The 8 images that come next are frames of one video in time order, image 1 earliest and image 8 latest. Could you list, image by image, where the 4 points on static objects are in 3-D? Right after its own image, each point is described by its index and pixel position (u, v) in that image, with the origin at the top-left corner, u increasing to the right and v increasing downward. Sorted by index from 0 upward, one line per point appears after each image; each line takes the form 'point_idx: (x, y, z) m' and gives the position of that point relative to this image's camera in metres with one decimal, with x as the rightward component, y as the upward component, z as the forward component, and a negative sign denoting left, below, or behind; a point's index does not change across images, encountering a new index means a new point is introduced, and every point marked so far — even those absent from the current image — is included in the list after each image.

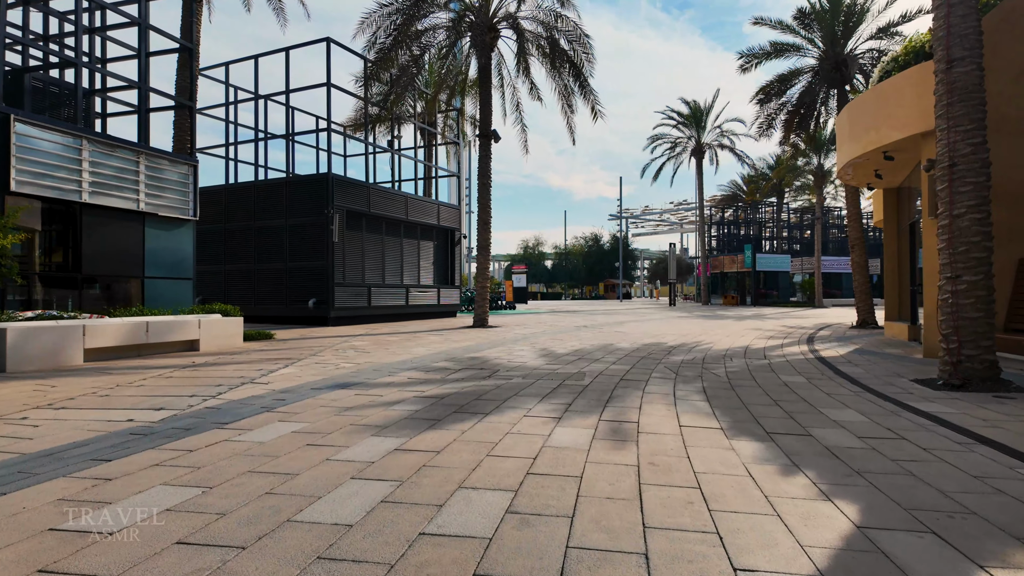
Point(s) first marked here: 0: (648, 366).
0: (+2.3, -1.3, +9.7) m
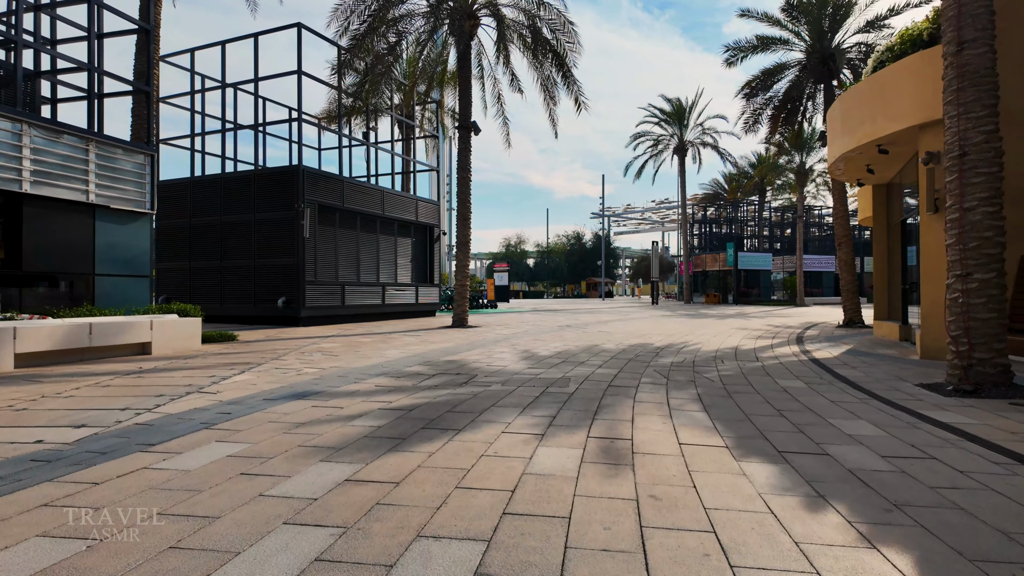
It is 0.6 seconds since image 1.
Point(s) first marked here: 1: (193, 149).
0: (+1.9, -1.2, +9.1) m
1: (-10.6, +4.6, +19.6) m
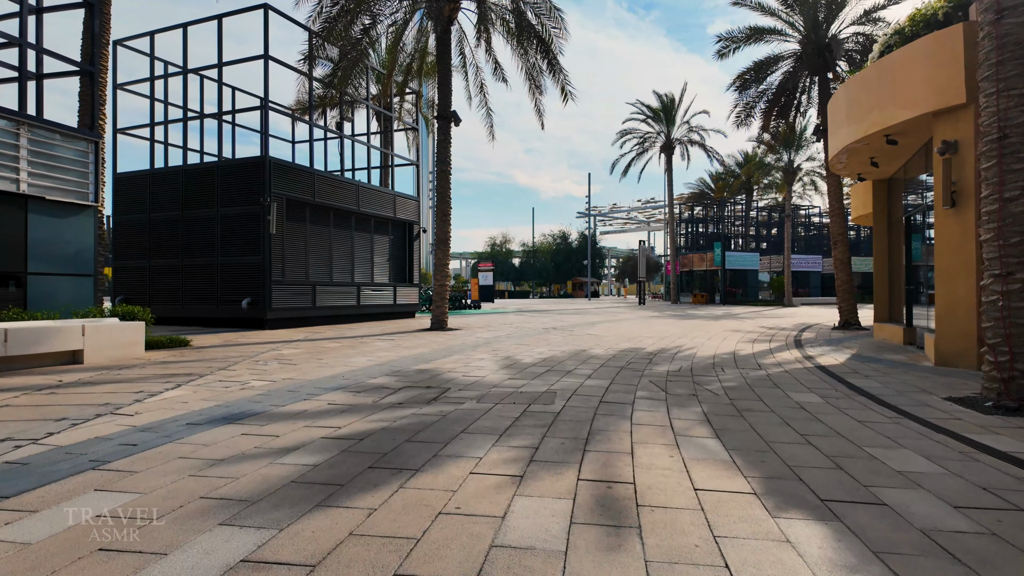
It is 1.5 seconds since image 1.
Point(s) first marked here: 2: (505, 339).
0: (+1.6, -1.3, +8.2) m
1: (-11.2, +4.6, +18.3) m
2: (-0.2, -1.2, +14.0) m
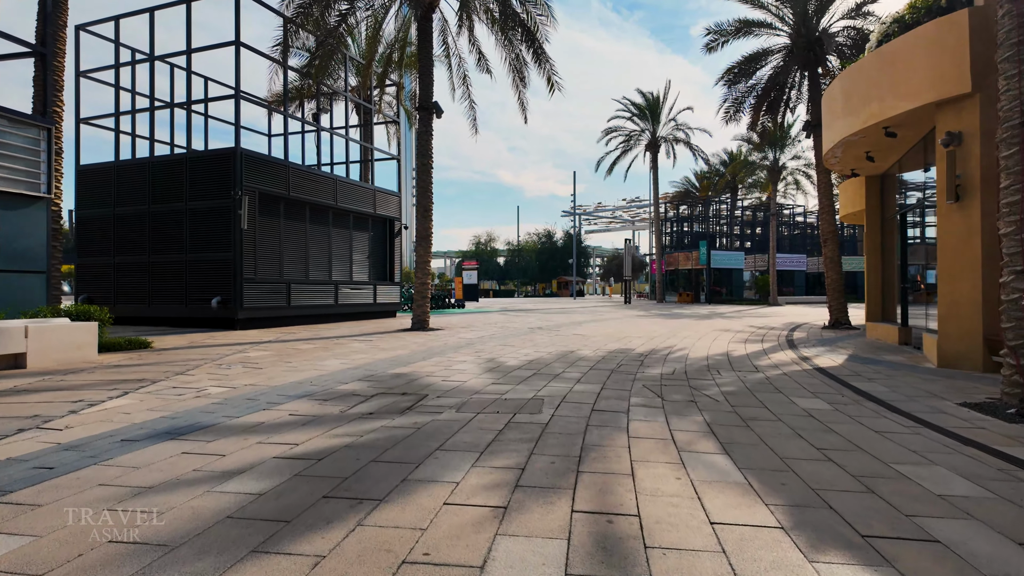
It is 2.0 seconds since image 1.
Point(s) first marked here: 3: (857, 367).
0: (+1.4, -1.2, +7.6) m
1: (-11.7, +4.7, +17.4) m
2: (-0.5, -1.2, +13.4) m
3: (+5.7, -1.3, +9.7) m
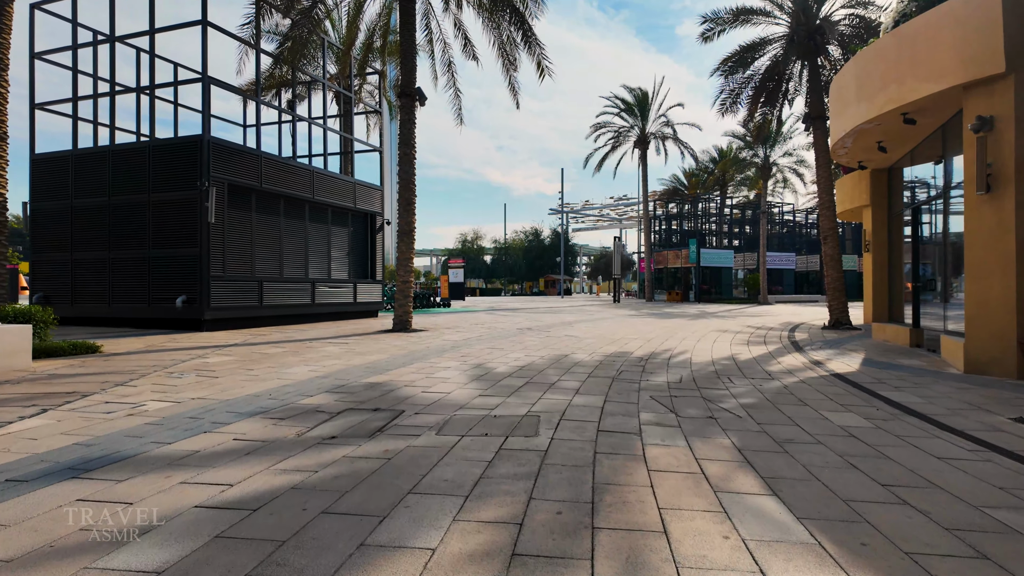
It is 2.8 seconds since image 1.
0: (+1.3, -1.2, +6.7) m
1: (-12.0, +4.7, +16.2) m
2: (-0.8, -1.1, +12.5) m
3: (+5.5, -1.3, +8.9) m
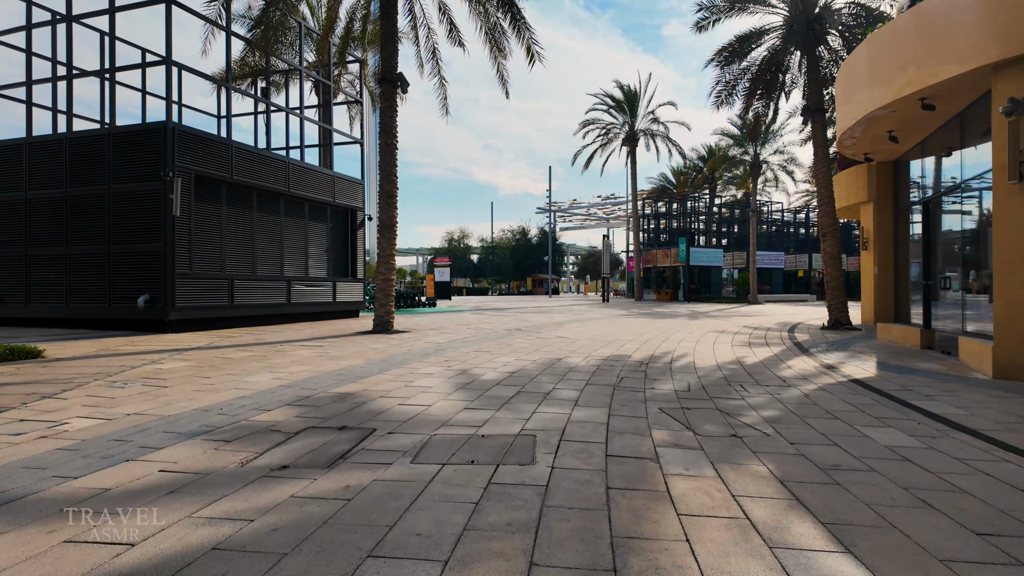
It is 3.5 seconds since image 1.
0: (+1.2, -1.2, +5.9) m
1: (-12.3, +4.8, +15.1) m
2: (-1.0, -1.1, +11.6) m
3: (+5.4, -1.3, +8.2) m
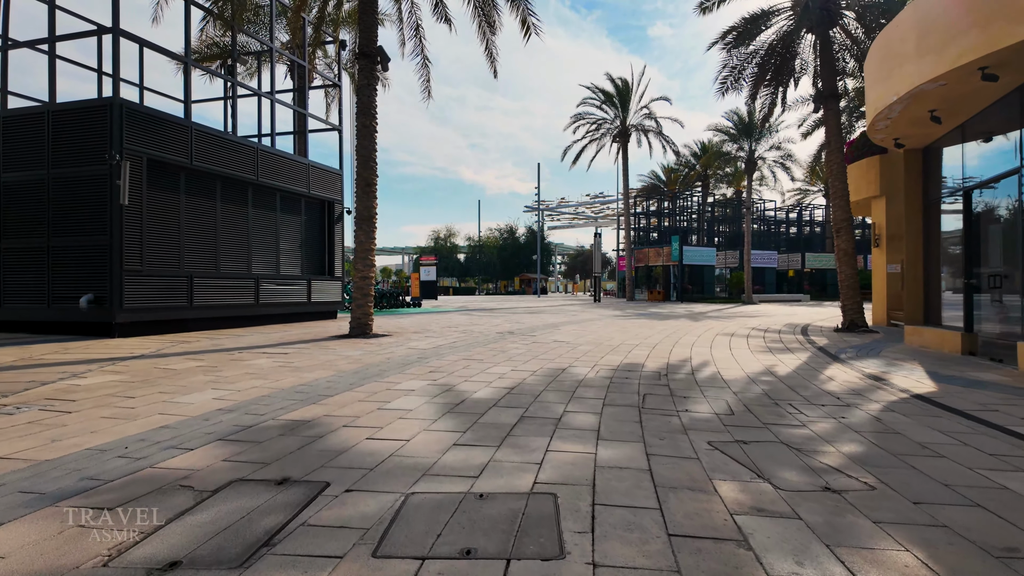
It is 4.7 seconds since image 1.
0: (+1.2, -1.2, +4.5) m
1: (-12.5, +4.8, +13.4) m
2: (-1.1, -1.1, +10.2) m
3: (+5.4, -1.2, +7.0) m
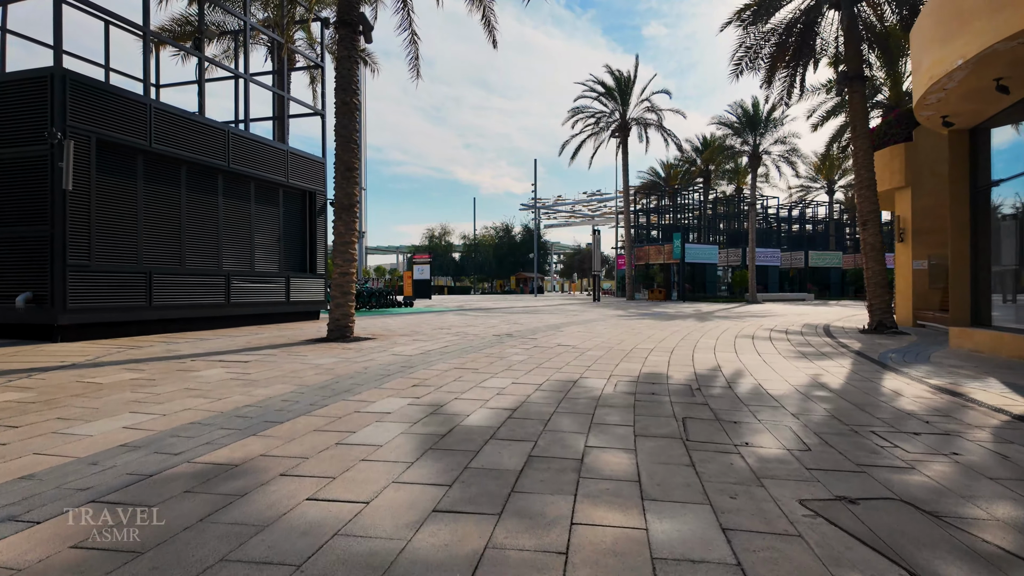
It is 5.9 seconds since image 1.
0: (+1.3, -1.1, +3.2) m
1: (-12.5, +4.8, +11.9) m
2: (-1.1, -1.0, +8.8) m
3: (+5.4, -1.2, +5.6) m
